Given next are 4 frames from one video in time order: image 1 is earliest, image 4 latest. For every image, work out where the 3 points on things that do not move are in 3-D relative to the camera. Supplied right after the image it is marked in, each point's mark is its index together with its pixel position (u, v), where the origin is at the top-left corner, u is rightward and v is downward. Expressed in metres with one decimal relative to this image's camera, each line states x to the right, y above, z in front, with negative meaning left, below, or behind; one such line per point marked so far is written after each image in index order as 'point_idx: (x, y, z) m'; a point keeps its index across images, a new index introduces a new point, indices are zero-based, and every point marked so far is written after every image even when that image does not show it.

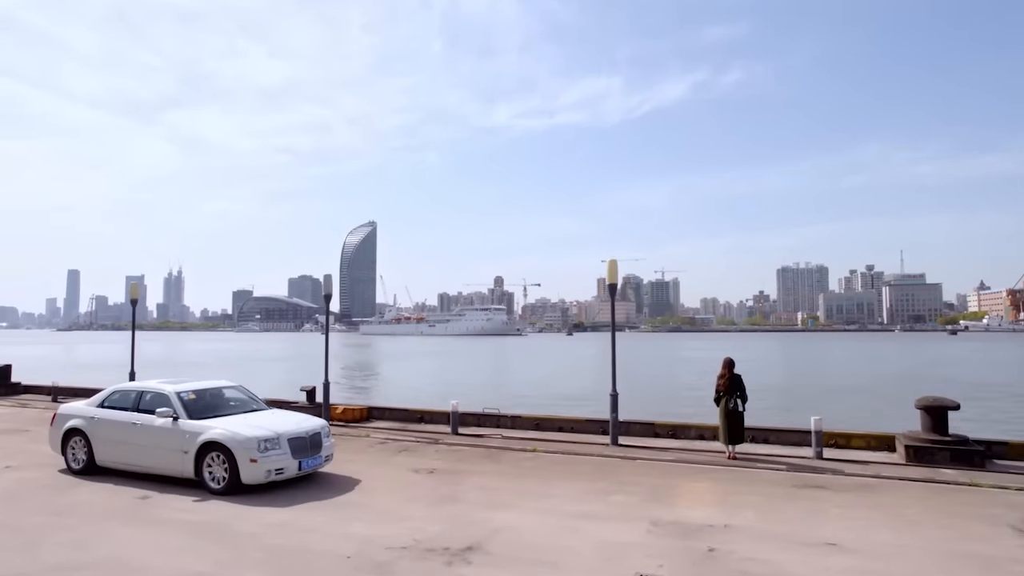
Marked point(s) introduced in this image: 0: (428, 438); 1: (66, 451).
0: (-1.7, -3.0, +13.5) m
1: (-7.1, -2.6, +10.7) m
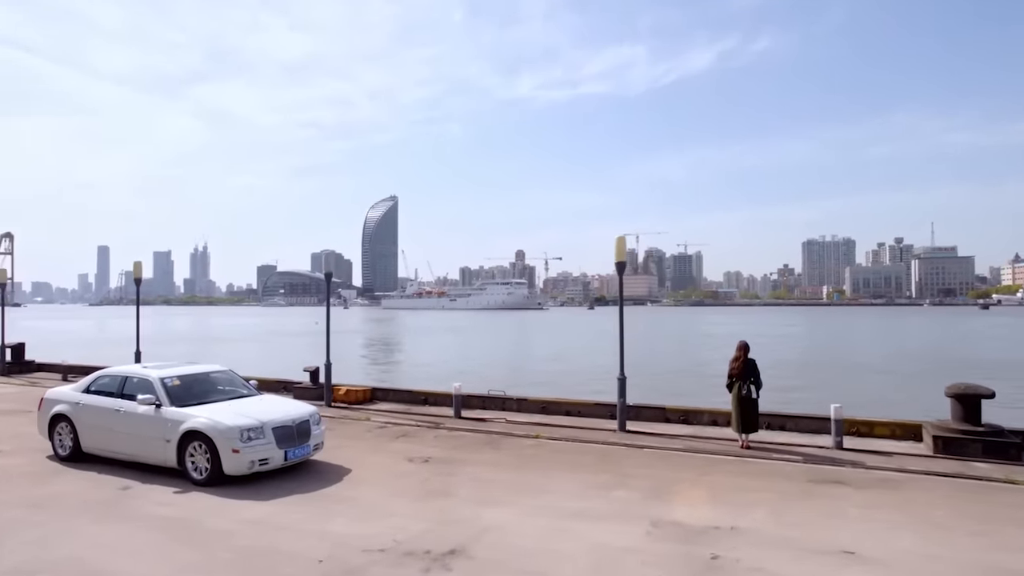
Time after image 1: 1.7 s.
0: (-1.6, -2.6, +13.1) m
1: (-7.1, -2.3, +10.4) m
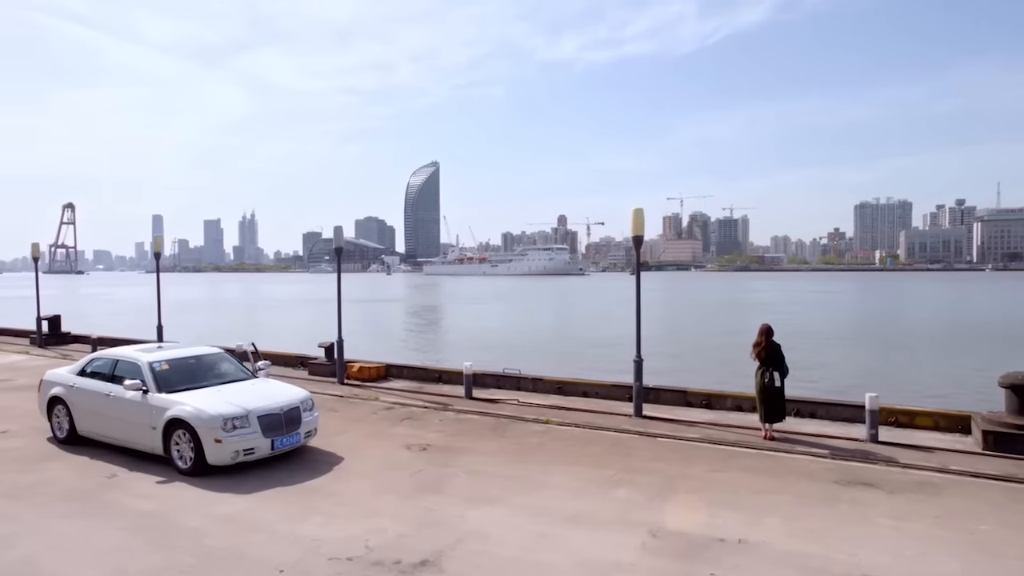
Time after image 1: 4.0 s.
0: (-1.4, -2.2, +12.6) m
1: (-7.1, -2.0, +10.3) m
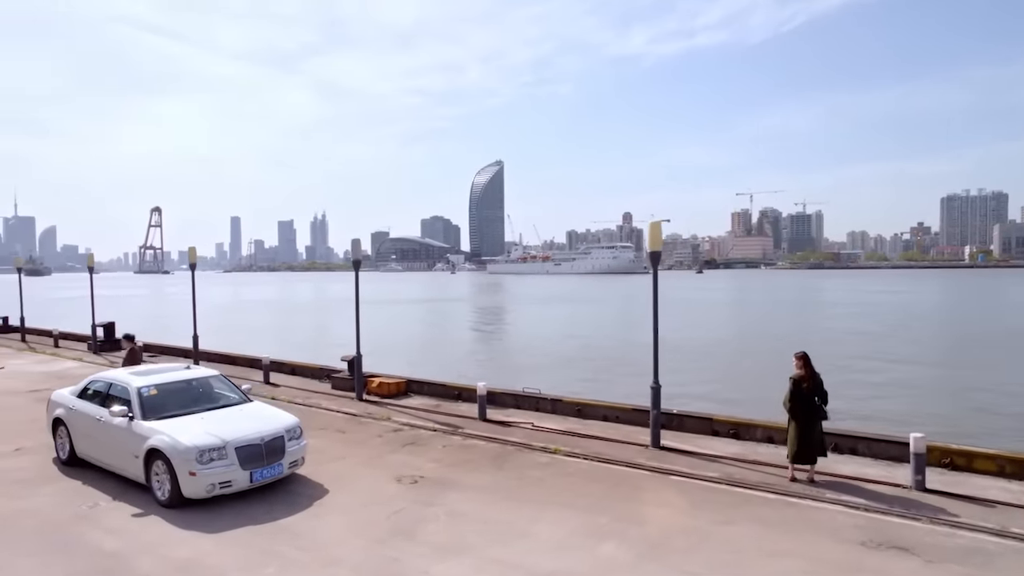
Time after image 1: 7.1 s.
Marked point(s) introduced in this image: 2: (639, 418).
0: (-1.1, -2.4, +12.0) m
1: (-7.0, -2.3, +10.3) m
2: (+2.3, -2.3, +11.8) m
